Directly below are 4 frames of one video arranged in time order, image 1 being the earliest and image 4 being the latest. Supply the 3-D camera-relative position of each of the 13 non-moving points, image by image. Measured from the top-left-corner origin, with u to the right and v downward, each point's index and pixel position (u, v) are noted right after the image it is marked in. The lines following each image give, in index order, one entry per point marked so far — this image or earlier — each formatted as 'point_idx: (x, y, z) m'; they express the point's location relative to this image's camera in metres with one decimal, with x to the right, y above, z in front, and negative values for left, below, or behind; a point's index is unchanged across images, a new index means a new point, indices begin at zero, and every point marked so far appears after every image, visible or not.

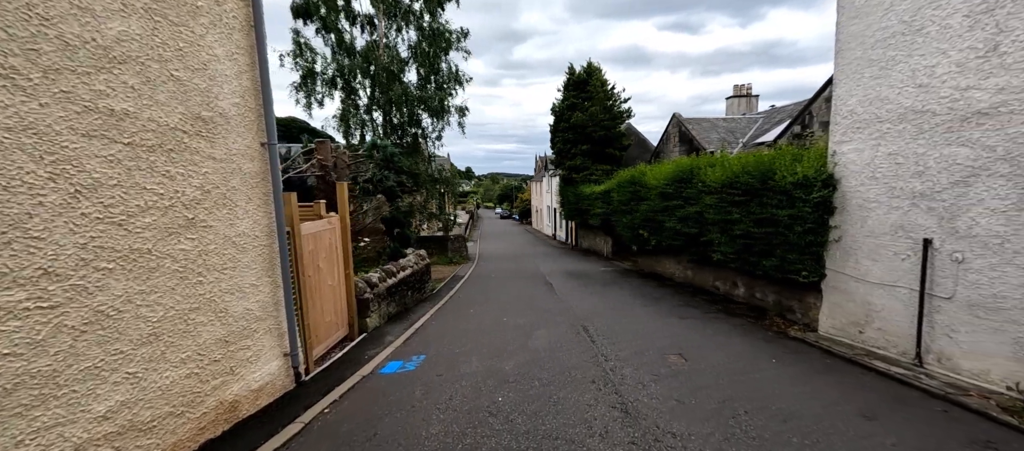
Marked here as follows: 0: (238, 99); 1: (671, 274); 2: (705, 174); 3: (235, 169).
0: (-2.6, +1.2, +4.1) m
1: (+4.9, -1.5, +13.2) m
2: (+4.2, +1.1, +9.5) m
3: (-2.6, +0.5, +4.1) m
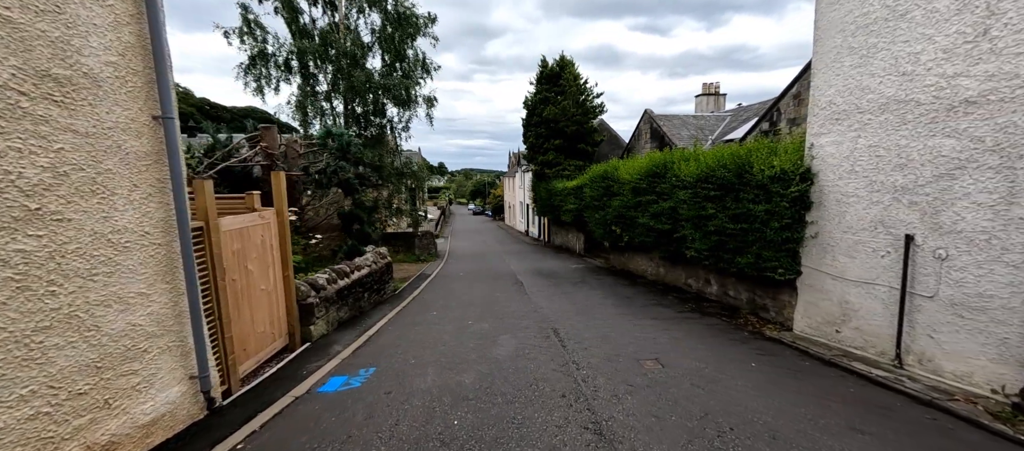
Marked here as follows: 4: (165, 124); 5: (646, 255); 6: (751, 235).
0: (-2.9, +1.2, +3.3) m
1: (+4.0, -1.4, +12.8) m
2: (+3.5, +1.2, +9.0) m
3: (-2.9, +0.6, +3.2) m
4: (-2.8, +0.8, +3.6) m
5: (+4.1, -0.9, +12.6) m
6: (+3.6, -0.2, +6.7) m
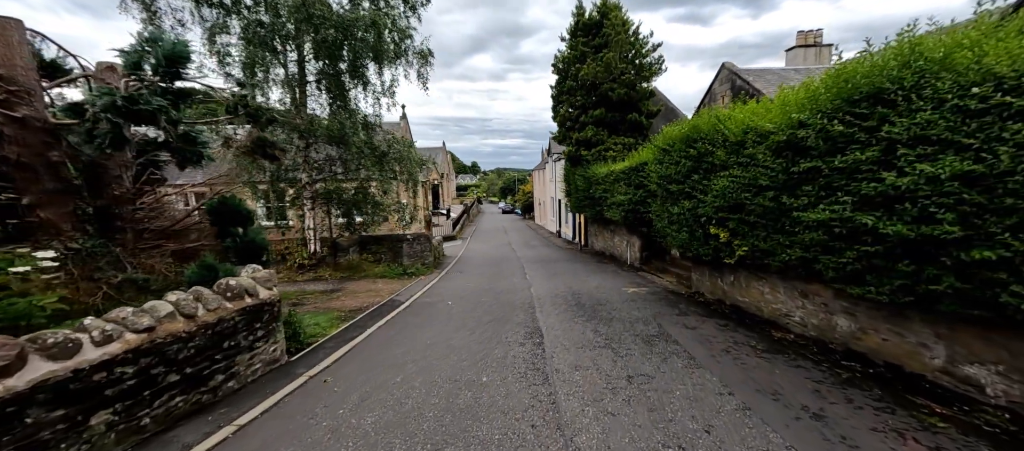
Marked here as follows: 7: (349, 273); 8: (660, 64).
0: (-3.5, +1.2, -2.3) m
1: (+4.2, -1.4, +6.7) m
2: (+3.4, +1.2, +3.0) m
3: (-3.5, +0.5, -2.3) m
4: (-3.4, +0.8, -1.9) m
5: (+4.2, -0.9, +6.5) m
6: (+3.3, -0.2, +0.6) m
7: (-4.5, -1.3, +12.0) m
8: (+6.2, +6.7, +18.6) m
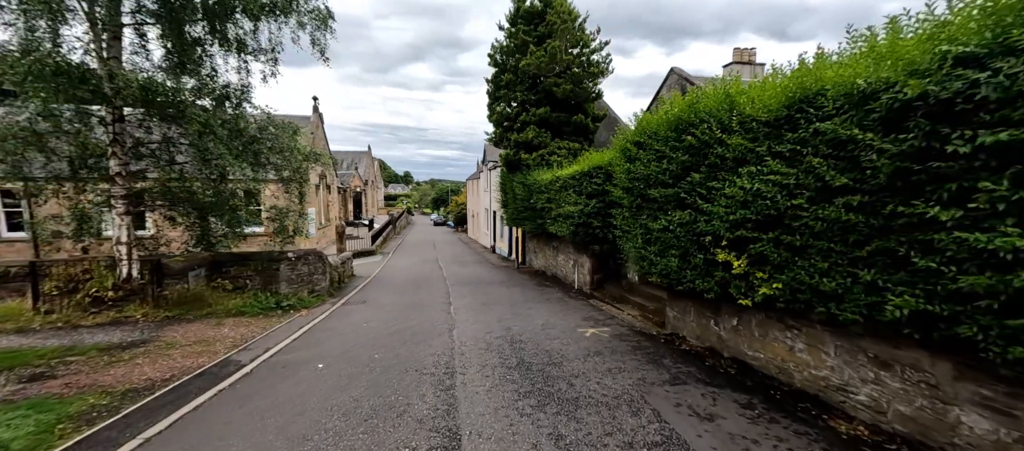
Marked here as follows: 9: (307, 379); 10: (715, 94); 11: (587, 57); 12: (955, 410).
0: (-2.9, +1.3, -5.7) m
1: (+3.3, -1.6, +4.2) m
2: (+3.0, +1.0, +0.5) m
3: (-2.9, +0.7, -5.8) m
4: (-2.9, +0.9, -5.4) m
5: (+3.3, -1.1, +4.1) m
6: (+3.4, -0.2, -1.9) m
7: (-6.1, -1.6, +8.2) m
8: (+3.6, +6.0, +16.5) m
9: (-2.3, -1.9, +5.0) m
10: (+2.5, +1.6, +5.4) m
11: (+2.7, +6.1, +16.0) m
12: (+3.6, -1.5, +3.6) m
